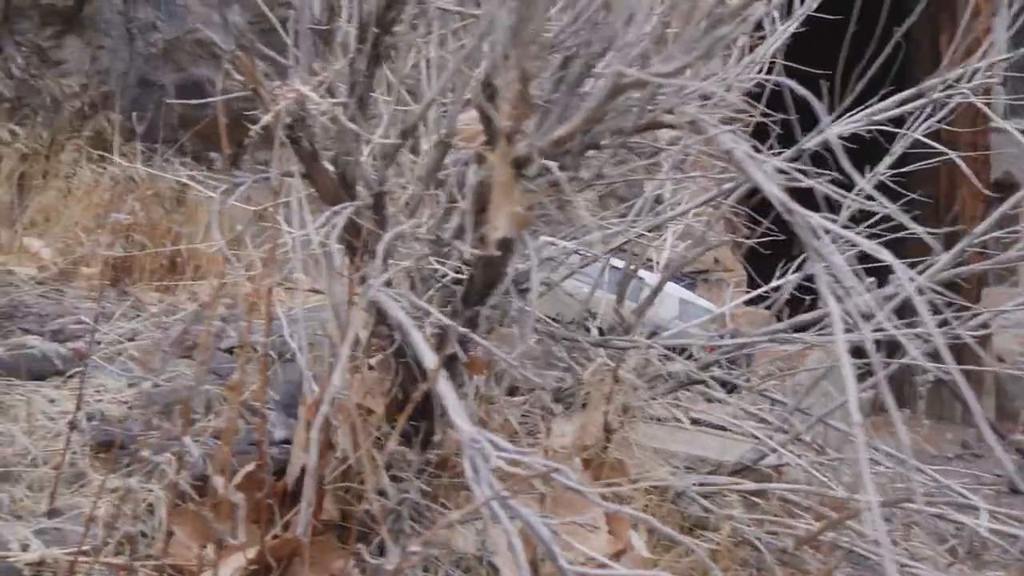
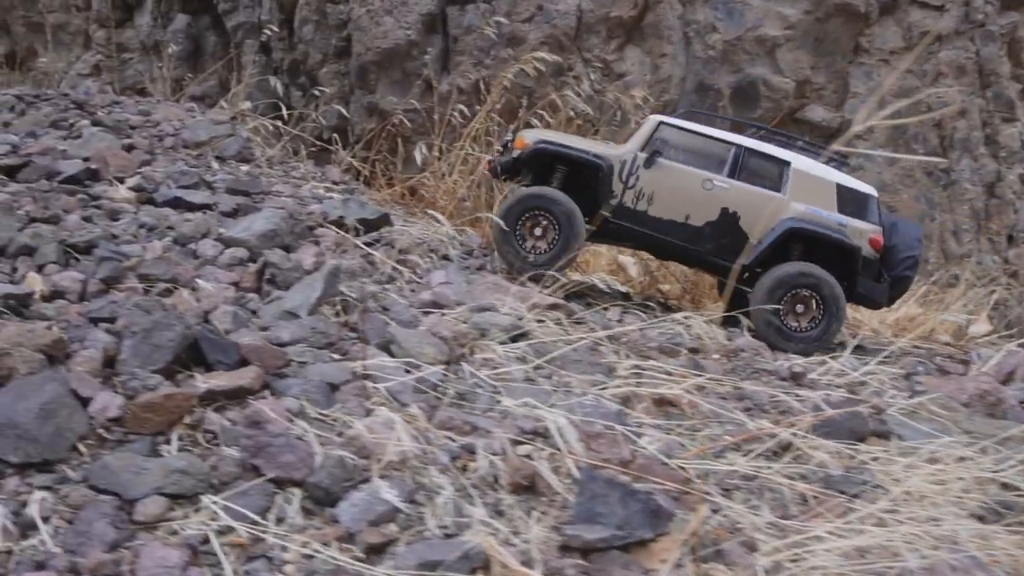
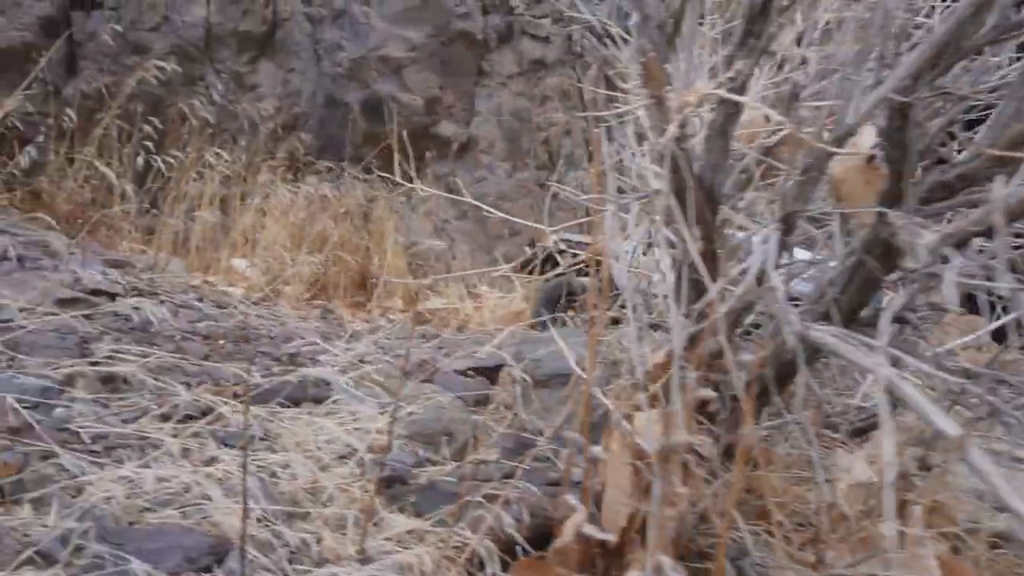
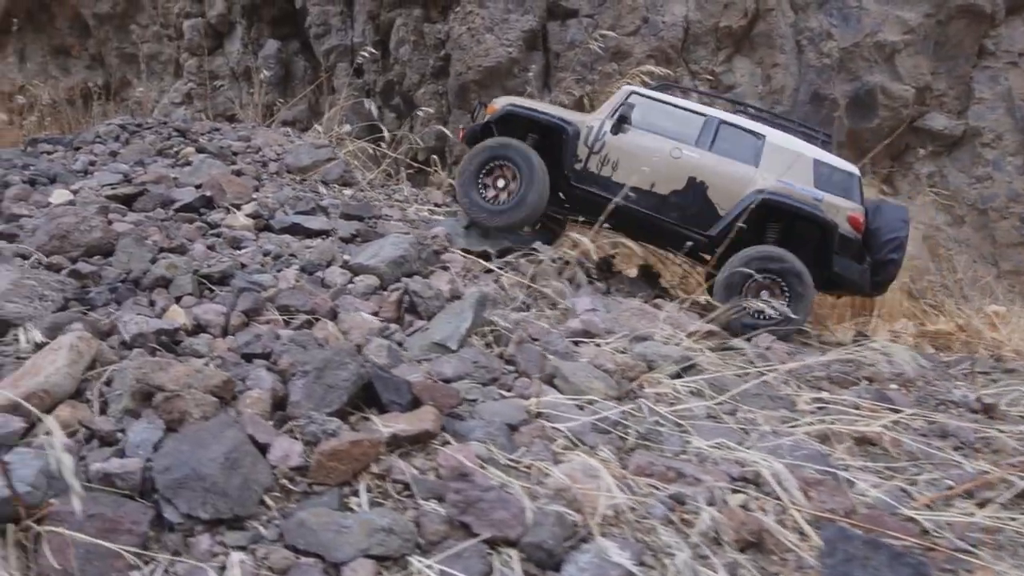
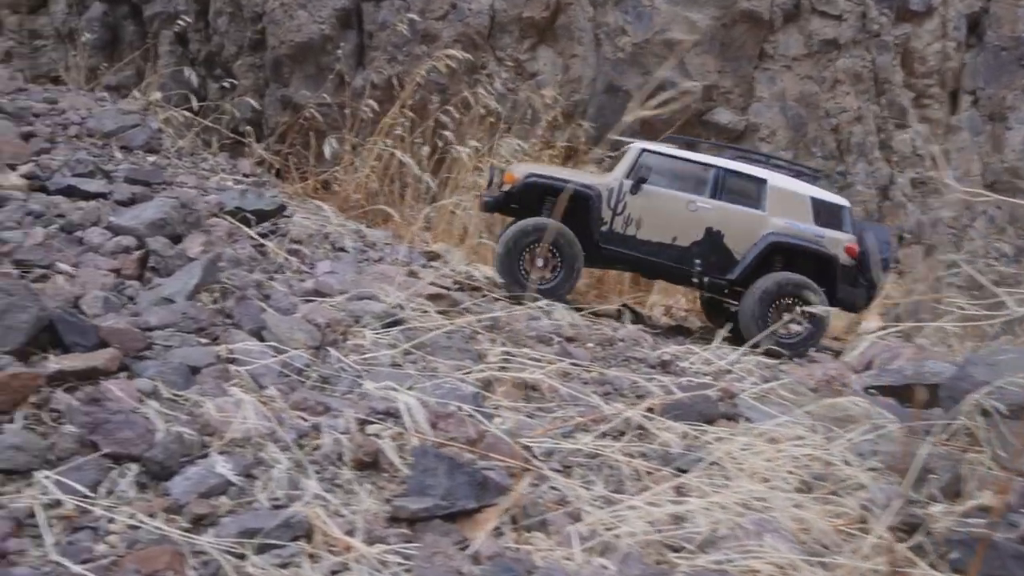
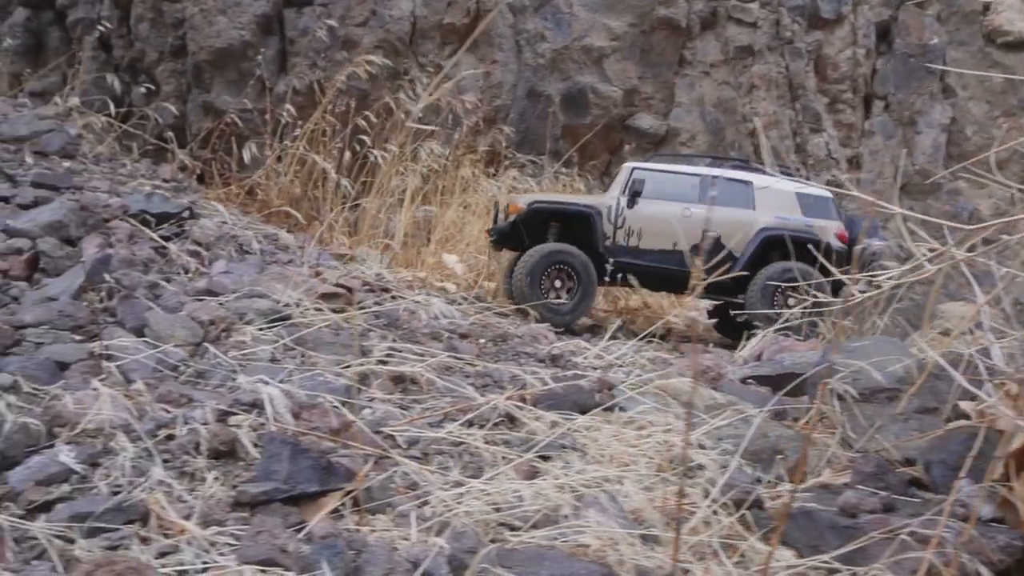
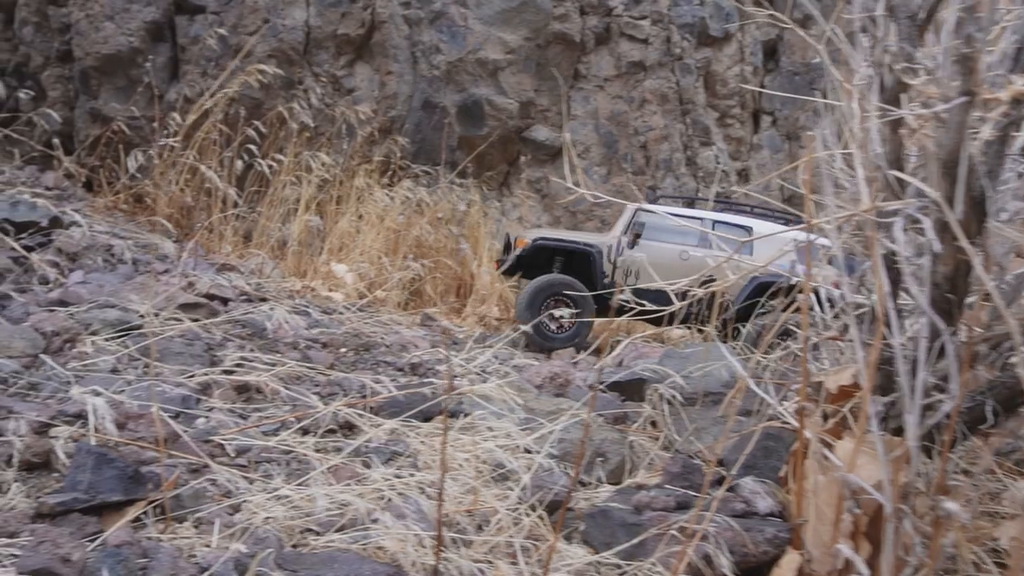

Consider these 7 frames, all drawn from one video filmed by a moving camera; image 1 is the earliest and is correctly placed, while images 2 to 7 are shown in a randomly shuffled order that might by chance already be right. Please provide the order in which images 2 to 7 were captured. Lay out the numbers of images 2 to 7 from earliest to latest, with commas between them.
3, 7, 6, 5, 2, 4
